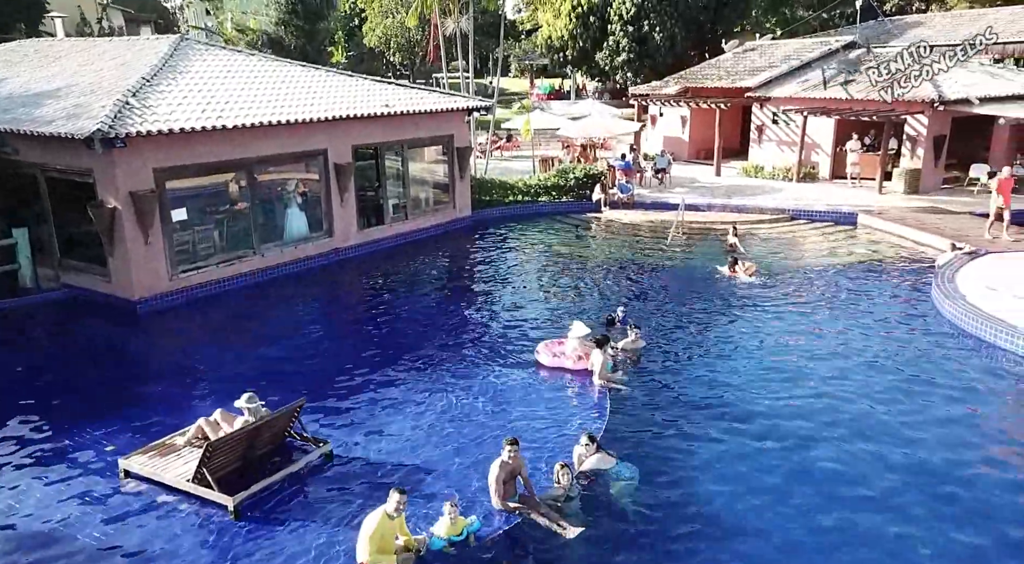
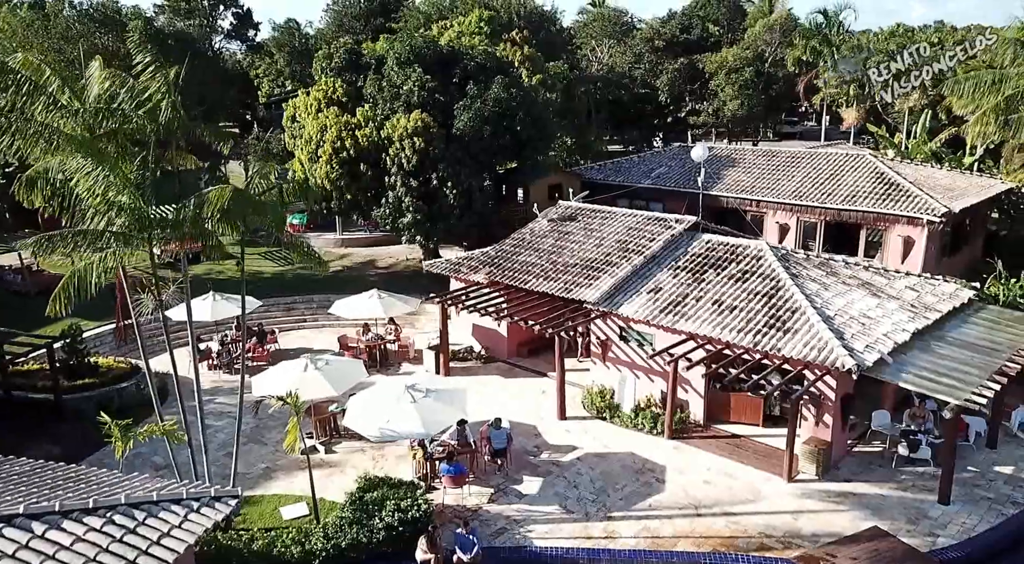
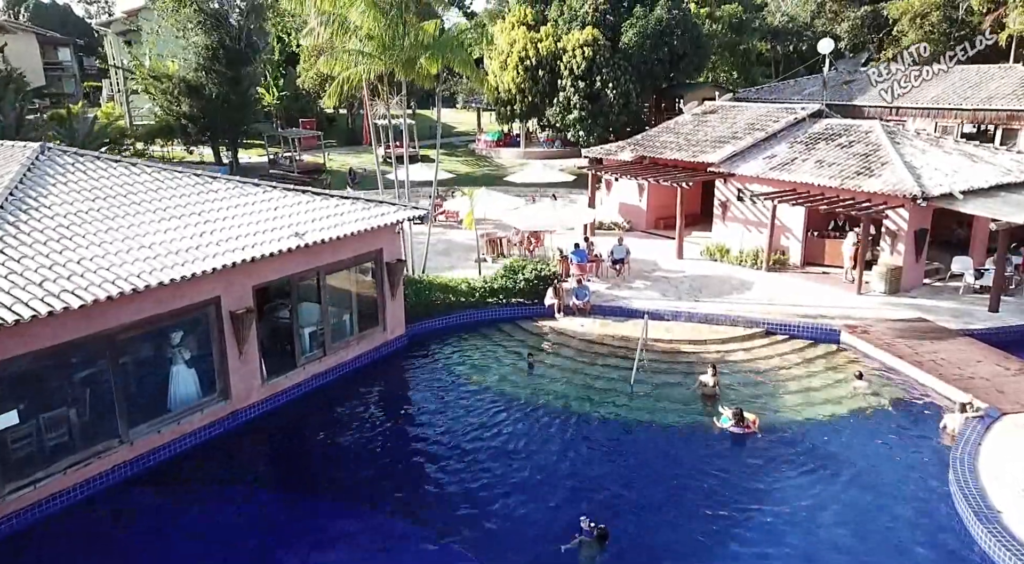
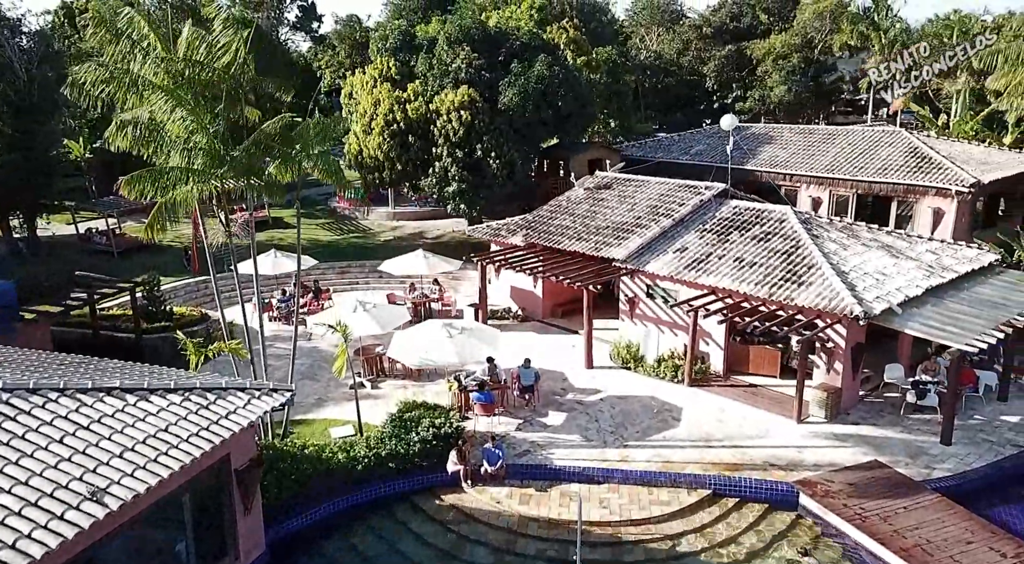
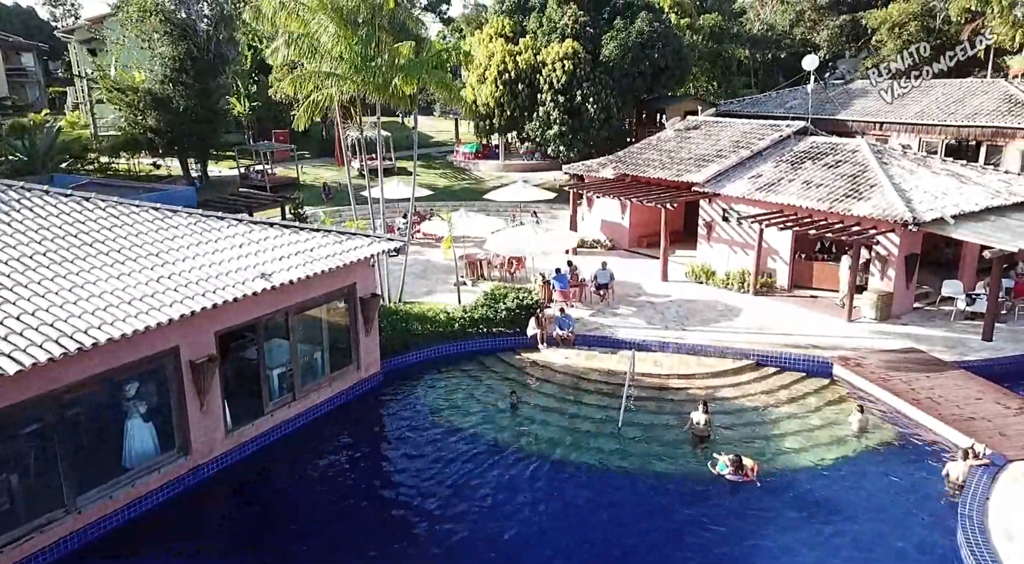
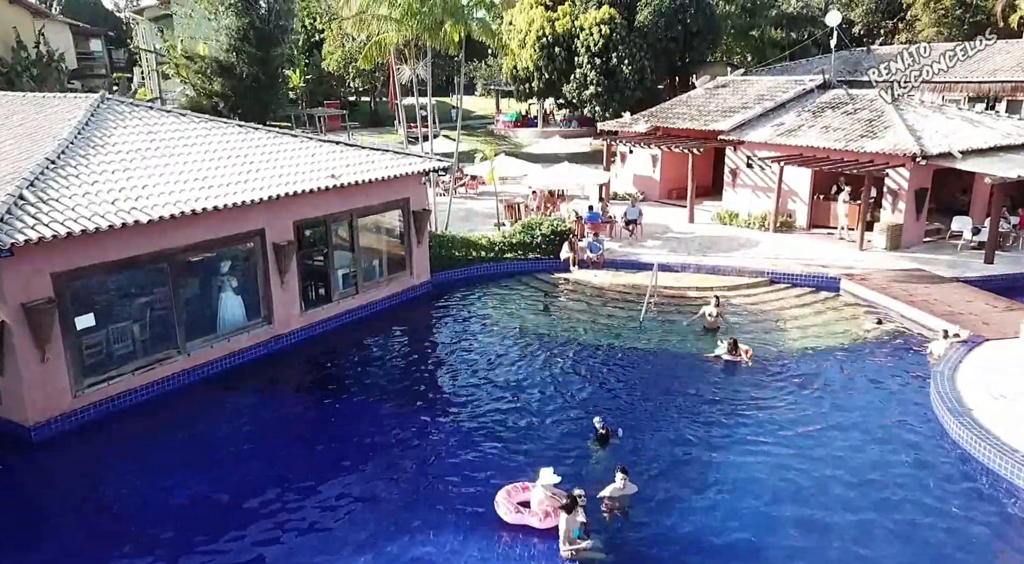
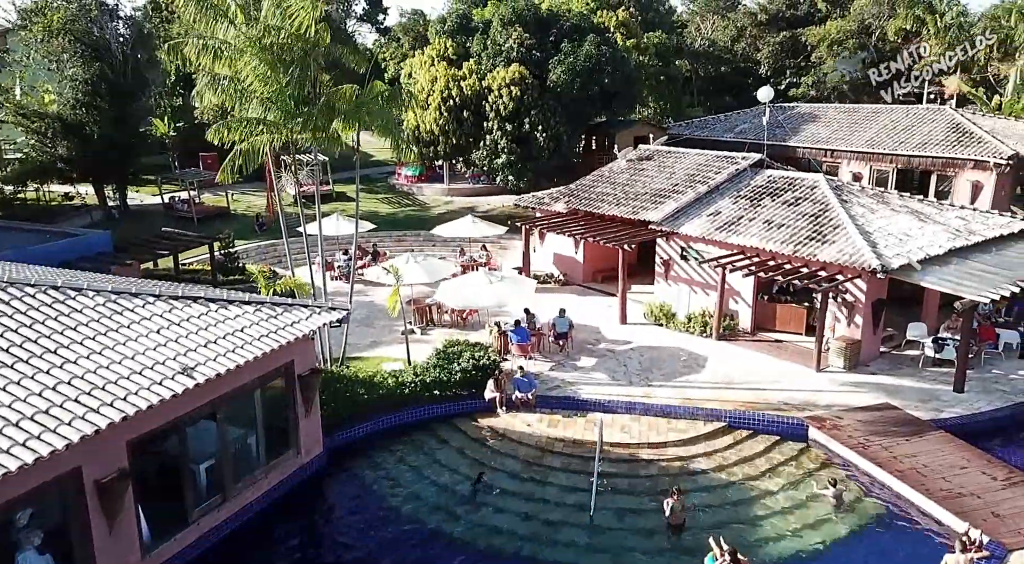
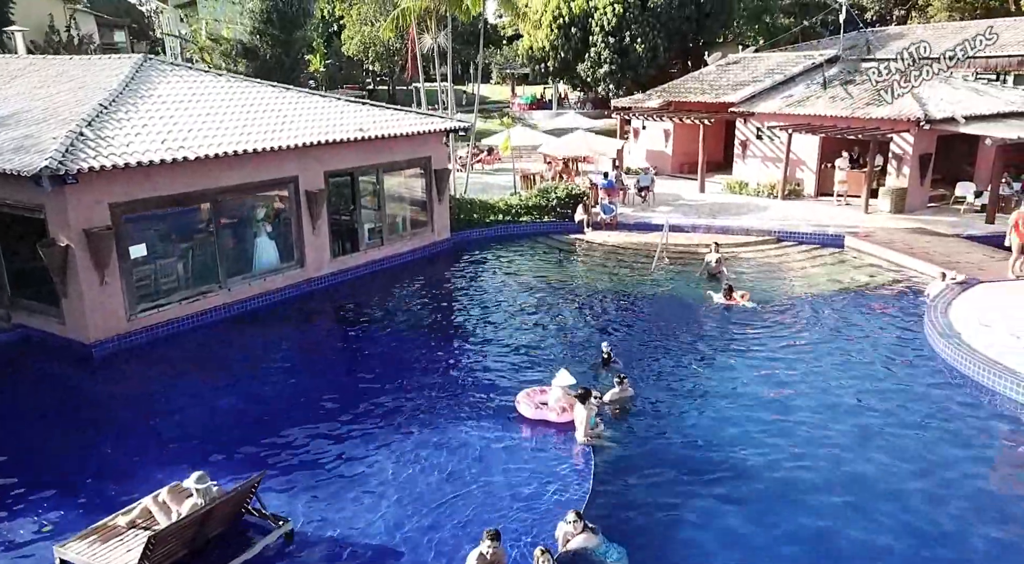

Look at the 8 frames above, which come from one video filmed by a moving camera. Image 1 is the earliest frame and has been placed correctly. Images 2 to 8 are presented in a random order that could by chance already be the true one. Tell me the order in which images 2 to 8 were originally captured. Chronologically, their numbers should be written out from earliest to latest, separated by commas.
8, 6, 3, 5, 7, 4, 2
